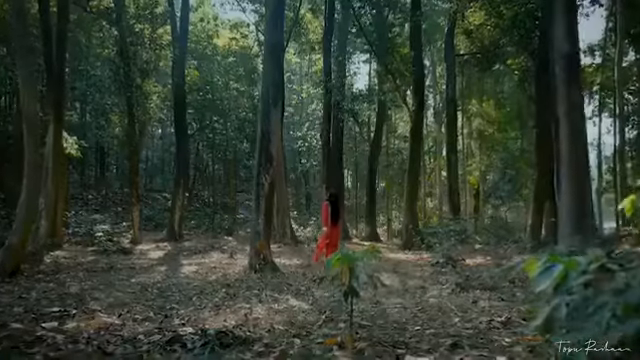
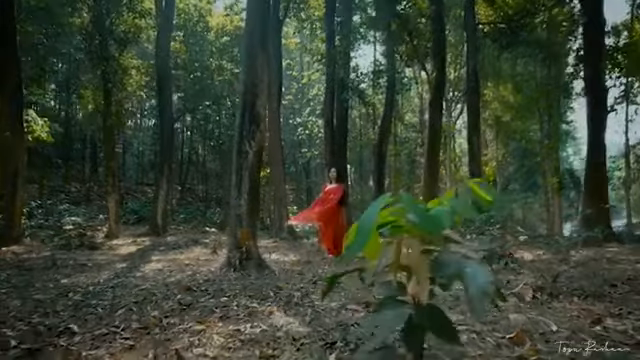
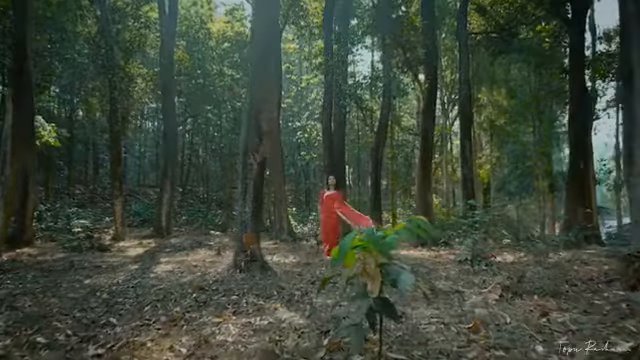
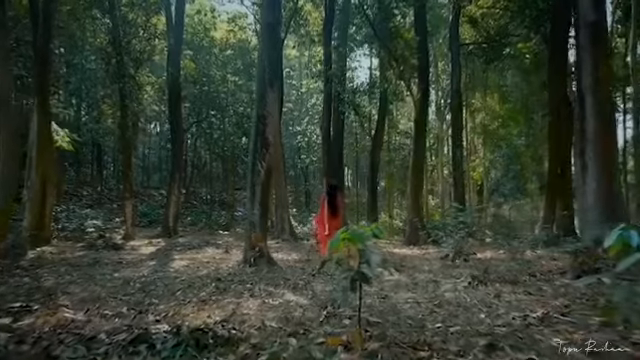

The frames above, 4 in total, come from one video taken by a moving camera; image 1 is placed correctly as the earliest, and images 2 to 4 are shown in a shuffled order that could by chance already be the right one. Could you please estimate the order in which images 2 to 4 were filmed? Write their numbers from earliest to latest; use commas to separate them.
4, 3, 2
